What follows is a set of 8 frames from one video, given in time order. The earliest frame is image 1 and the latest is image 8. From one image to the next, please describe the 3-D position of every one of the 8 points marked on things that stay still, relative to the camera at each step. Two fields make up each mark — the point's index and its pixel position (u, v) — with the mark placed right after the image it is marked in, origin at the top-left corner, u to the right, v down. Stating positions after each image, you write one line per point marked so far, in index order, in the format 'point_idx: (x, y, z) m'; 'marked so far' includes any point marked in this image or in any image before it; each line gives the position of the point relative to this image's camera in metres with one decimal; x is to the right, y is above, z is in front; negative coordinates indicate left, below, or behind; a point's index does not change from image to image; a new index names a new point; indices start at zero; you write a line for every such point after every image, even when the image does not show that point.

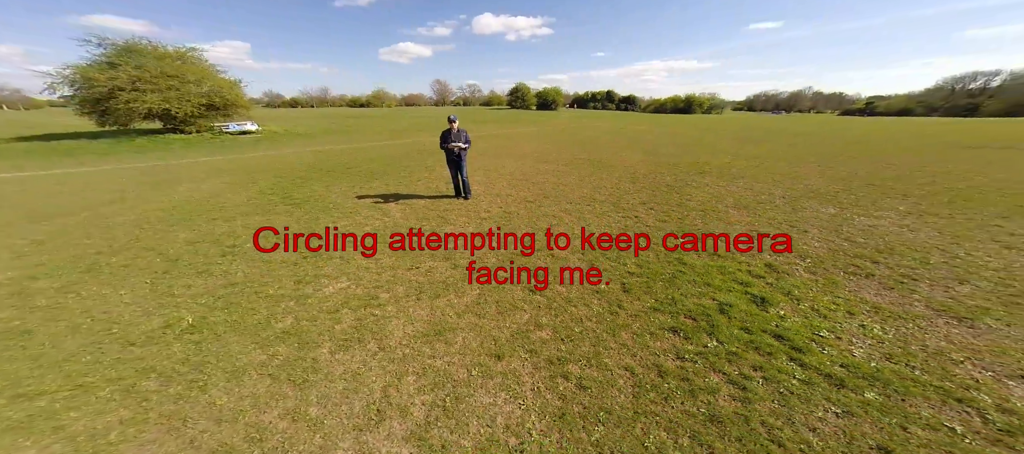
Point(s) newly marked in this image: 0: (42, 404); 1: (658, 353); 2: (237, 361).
0: (-3.9, -1.4, +2.8) m
1: (+1.6, -1.3, +3.4) m
2: (-2.8, -1.4, +3.2) m
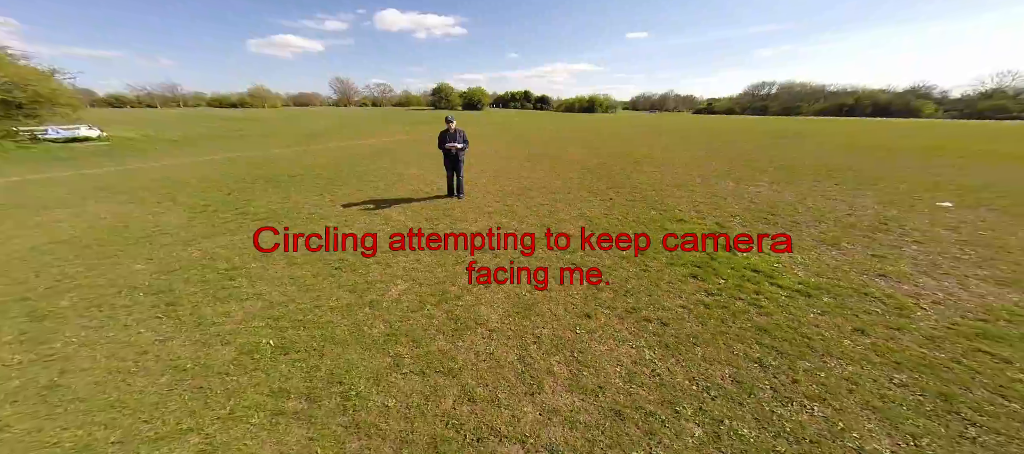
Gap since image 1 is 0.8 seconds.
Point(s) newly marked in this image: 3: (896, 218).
0: (-2.4, -1.6, +2.4) m
1: (+2.7, -0.8, +4.5) m
2: (-1.5, -1.4, +3.1) m
3: (+9.0, +0.7, +7.1) m
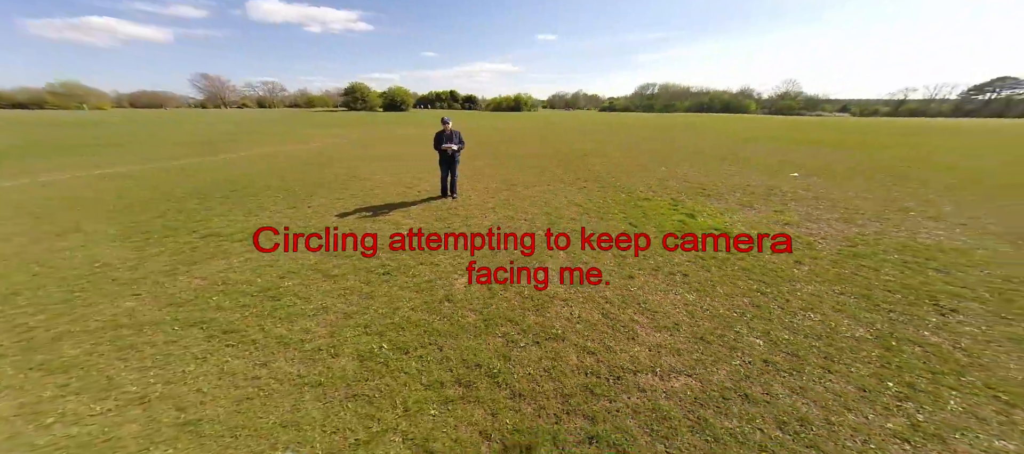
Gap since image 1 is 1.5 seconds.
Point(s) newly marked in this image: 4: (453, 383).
0: (-0.9, -1.6, +2.5) m
1: (+3.4, -0.3, +5.8) m
2: (-0.2, -1.3, +3.3) m
3: (+8.6, +1.9, +9.9) m
4: (-0.6, -1.4, +2.9) m
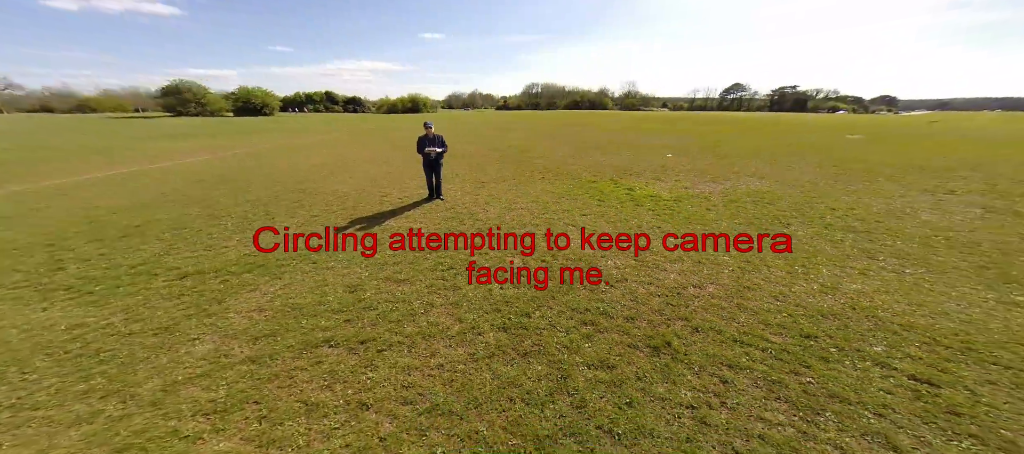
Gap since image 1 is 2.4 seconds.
0: (+0.8, -1.3, +3.2) m
1: (+3.4, +0.5, +7.7) m
2: (+1.1, -0.9, +4.3) m
3: (+6.6, +3.3, +13.3) m
4: (+0.9, -1.1, +3.8) m
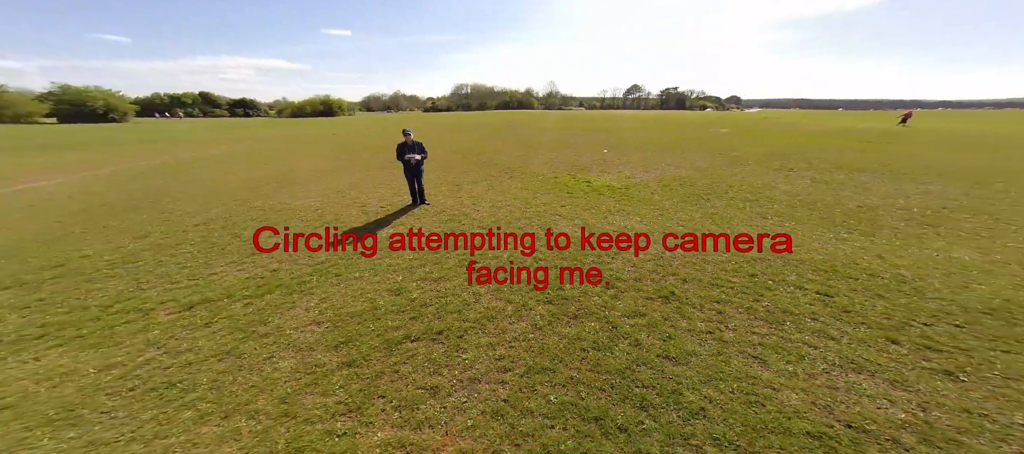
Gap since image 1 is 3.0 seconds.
0: (+1.5, -1.1, +4.1) m
1: (+2.9, +0.9, +9.1) m
2: (+1.5, -0.7, +5.2) m
3: (+4.3, +4.0, +15.2) m
4: (+1.5, -0.9, +4.7) m
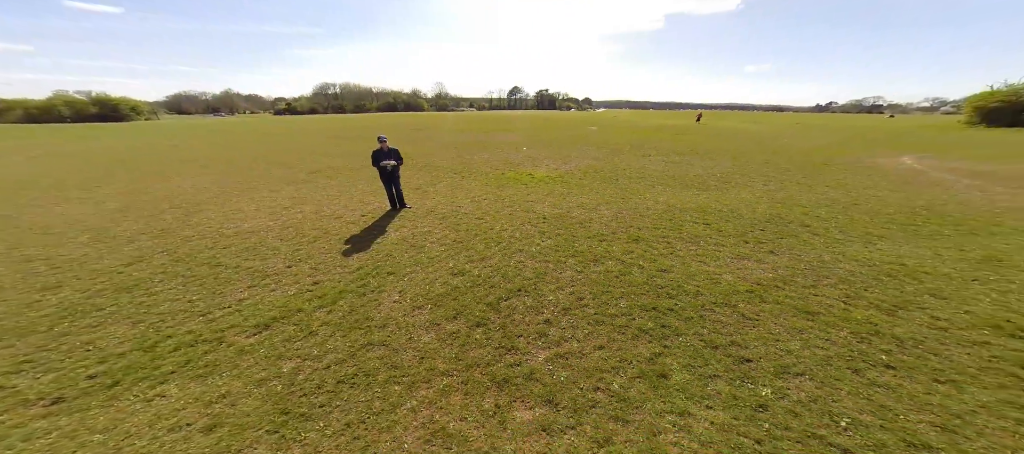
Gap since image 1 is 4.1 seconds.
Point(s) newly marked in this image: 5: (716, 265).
0: (+2.1, -0.5, +6.1) m
1: (+1.3, +1.6, +11.2) m
2: (+1.7, -0.1, +7.1) m
3: (0.0, +4.7, +17.3) m
4: (+1.9, -0.3, +6.6) m
5: (+3.8, -0.7, +5.7) m
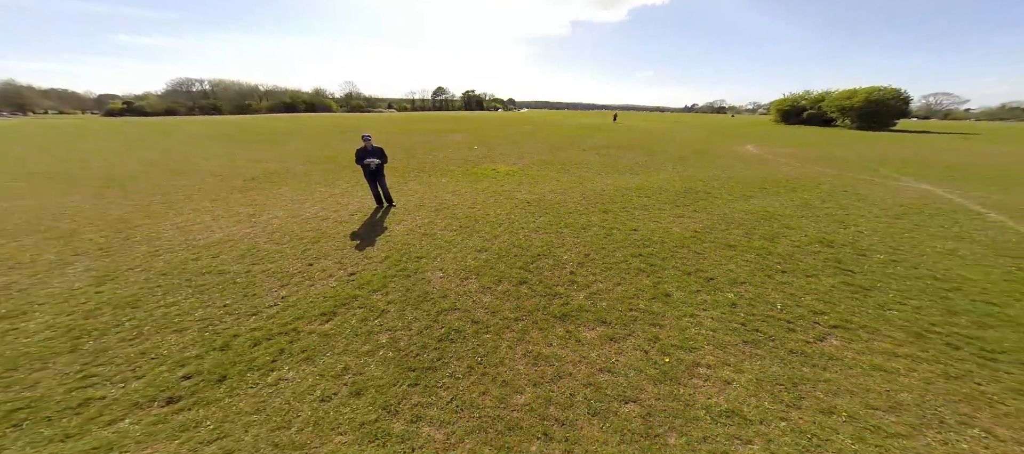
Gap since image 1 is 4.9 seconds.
0: (+2.1, +0.2, +7.7) m
1: (-0.2, +2.0, +12.4) m
2: (+1.4, +0.4, +8.5) m
3: (-3.3, +4.9, +17.9) m
4: (+1.7, +0.3, +8.1) m
5: (+3.8, +0.1, +7.7) m
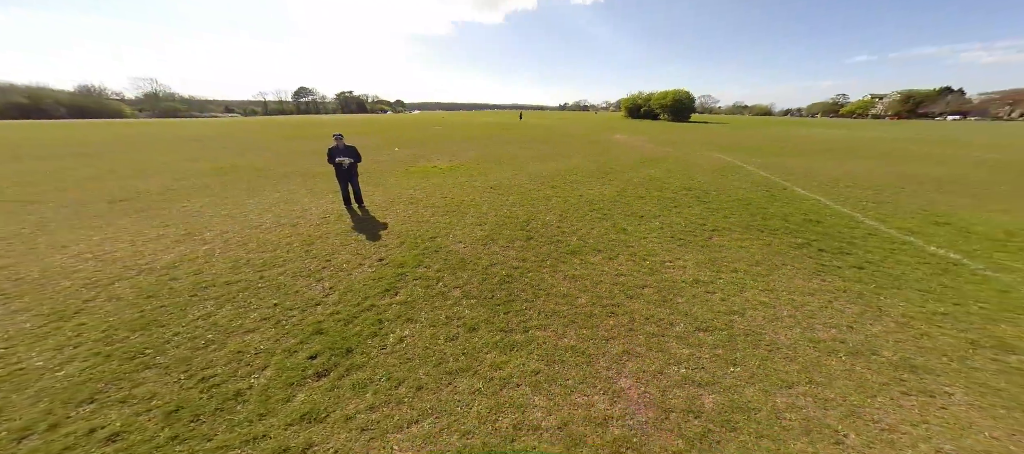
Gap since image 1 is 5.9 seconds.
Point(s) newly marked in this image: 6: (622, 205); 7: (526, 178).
0: (+1.1, +1.0, +9.5) m
1: (-3.0, +2.3, +13.0) m
2: (+0.1, +1.2, +10.0) m
3: (-8.3, +4.5, +17.0) m
4: (+0.6, +1.1, +9.8) m
5: (+2.7, +1.2, +10.2) m
6: (+3.0, +0.6, +8.7) m
7: (+0.3, +1.6, +11.0) m
